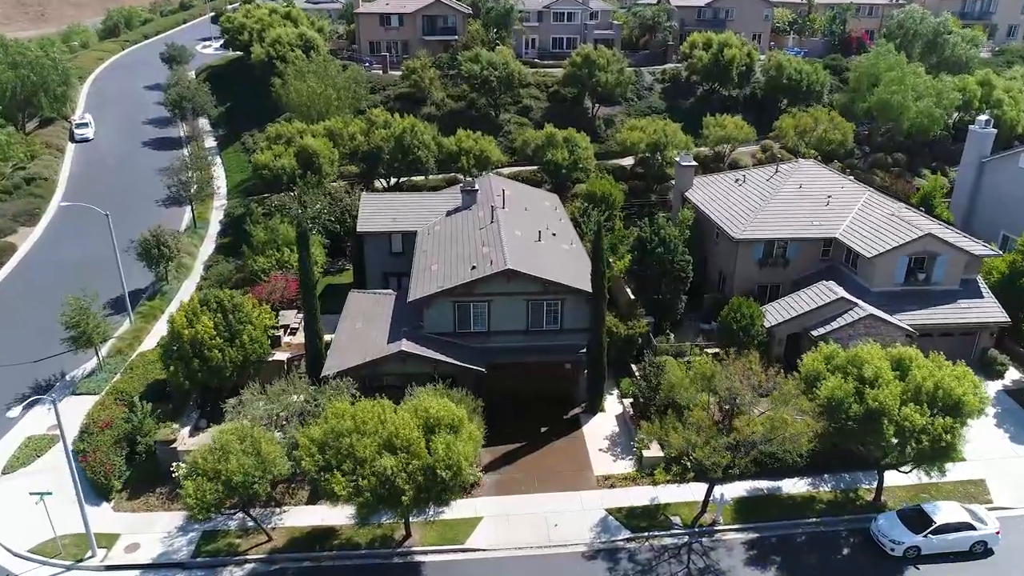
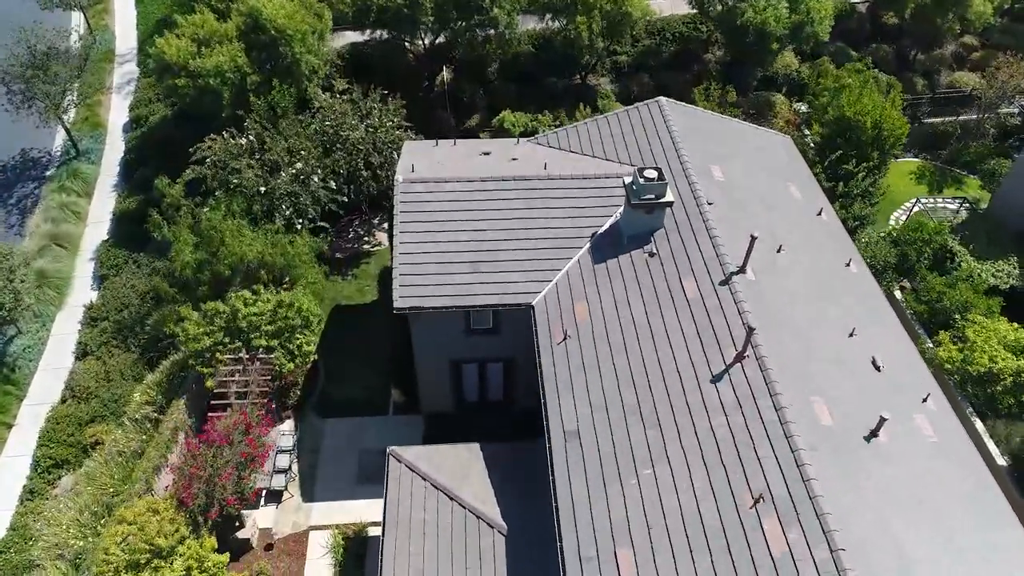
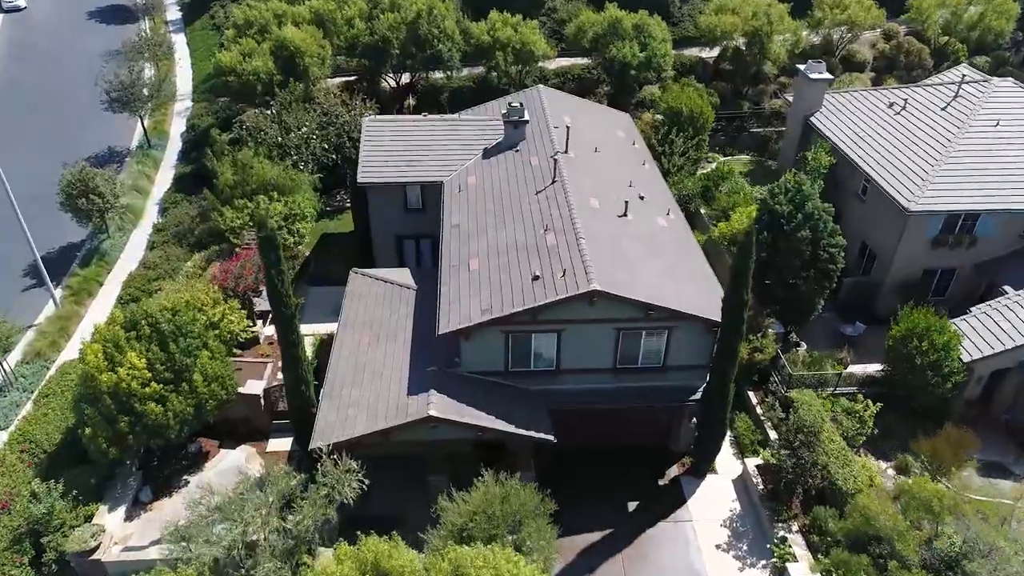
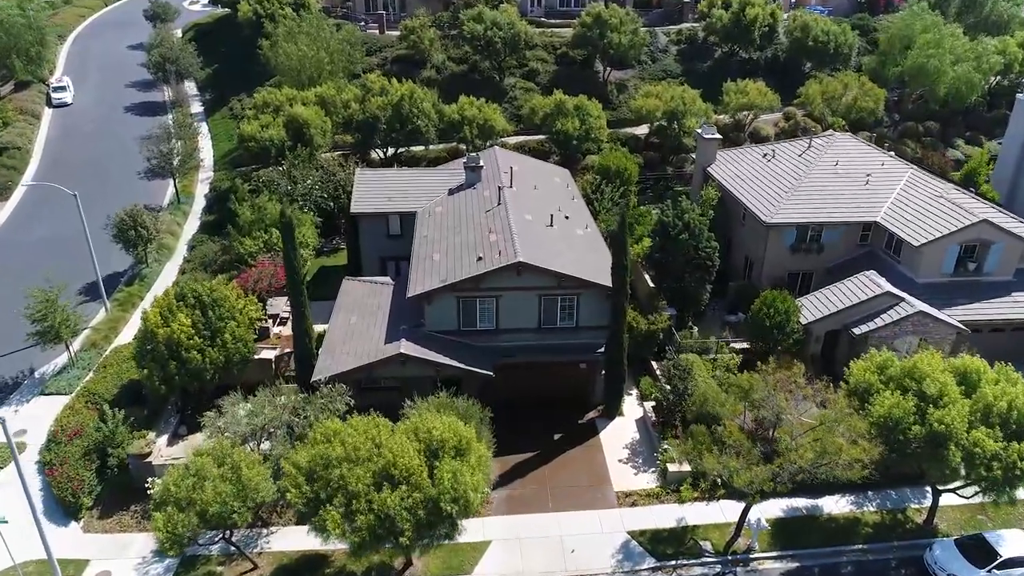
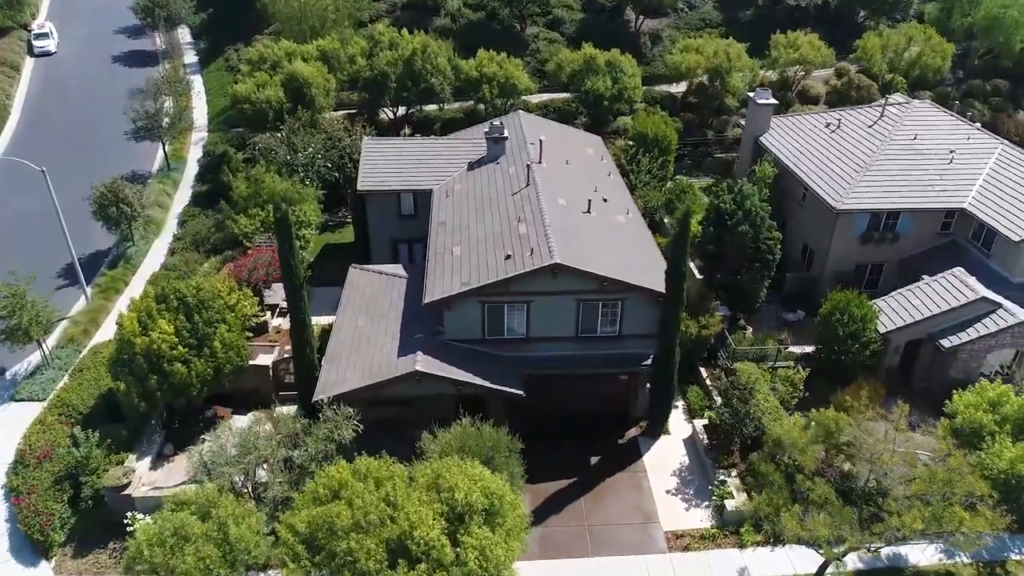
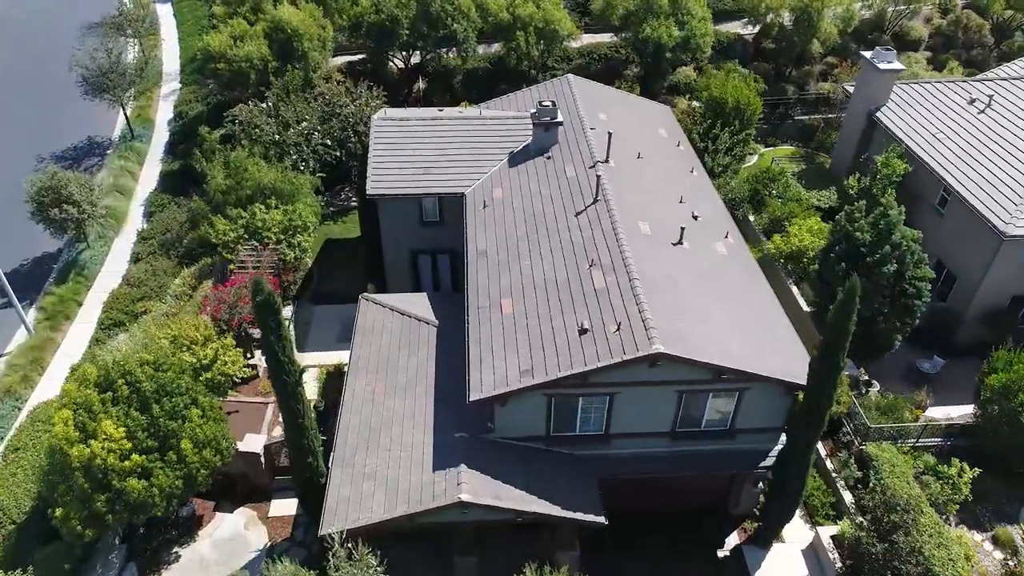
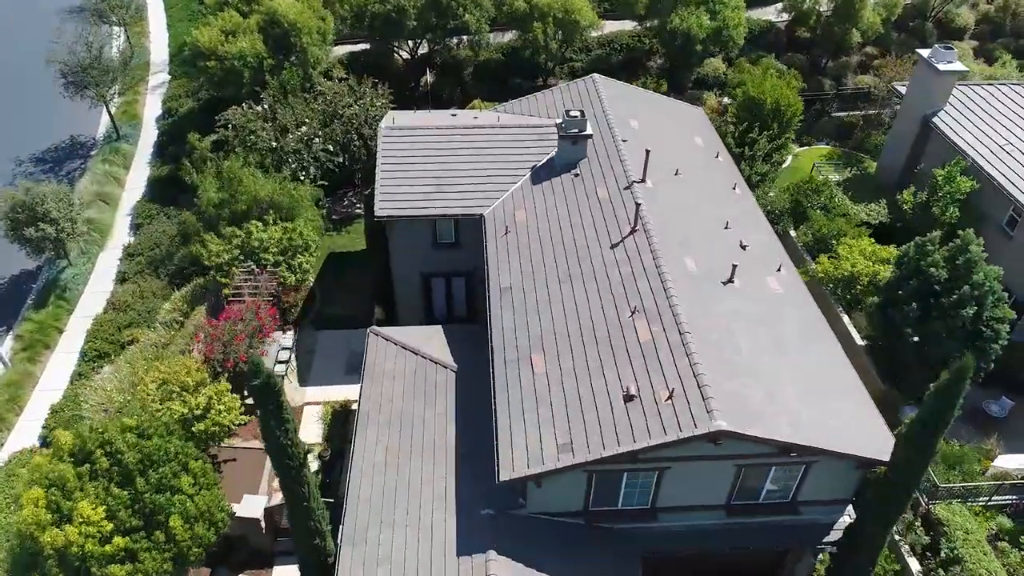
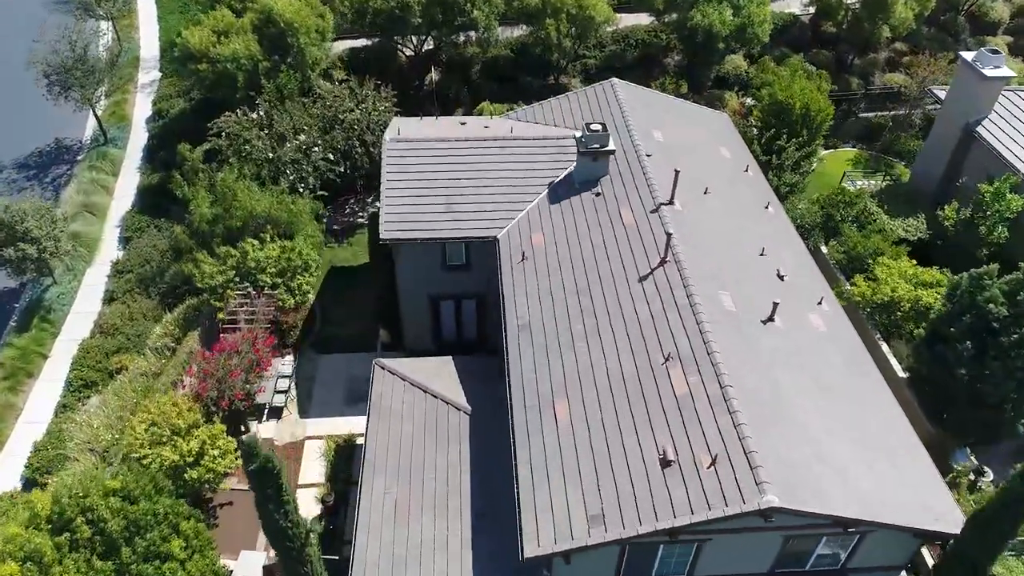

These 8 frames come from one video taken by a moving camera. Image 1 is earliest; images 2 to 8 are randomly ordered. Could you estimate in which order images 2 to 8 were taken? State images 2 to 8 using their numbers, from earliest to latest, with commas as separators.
4, 5, 3, 6, 7, 8, 2
